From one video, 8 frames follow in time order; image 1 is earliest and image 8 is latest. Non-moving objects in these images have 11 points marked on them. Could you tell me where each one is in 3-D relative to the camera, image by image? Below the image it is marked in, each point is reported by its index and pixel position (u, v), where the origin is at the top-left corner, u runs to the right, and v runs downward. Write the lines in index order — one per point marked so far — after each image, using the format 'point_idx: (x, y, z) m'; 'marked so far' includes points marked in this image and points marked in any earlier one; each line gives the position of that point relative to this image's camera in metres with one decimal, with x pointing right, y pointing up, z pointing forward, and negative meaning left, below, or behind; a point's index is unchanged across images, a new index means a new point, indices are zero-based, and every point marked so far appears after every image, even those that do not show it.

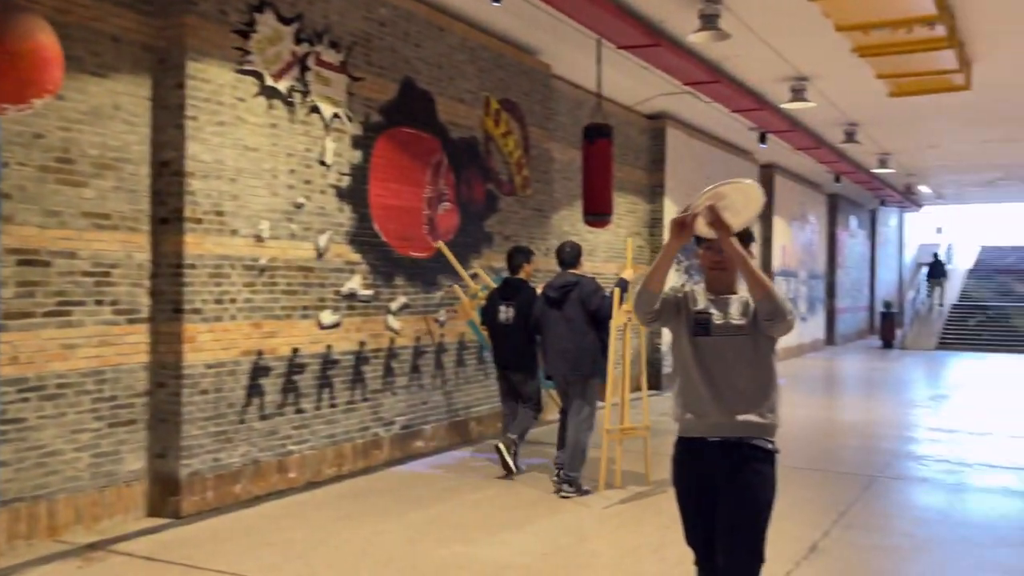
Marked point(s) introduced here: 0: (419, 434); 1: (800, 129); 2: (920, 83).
0: (-0.6, -0.9, +6.0) m
1: (+3.1, +1.7, +10.5) m
2: (+3.3, +1.7, +7.7) m
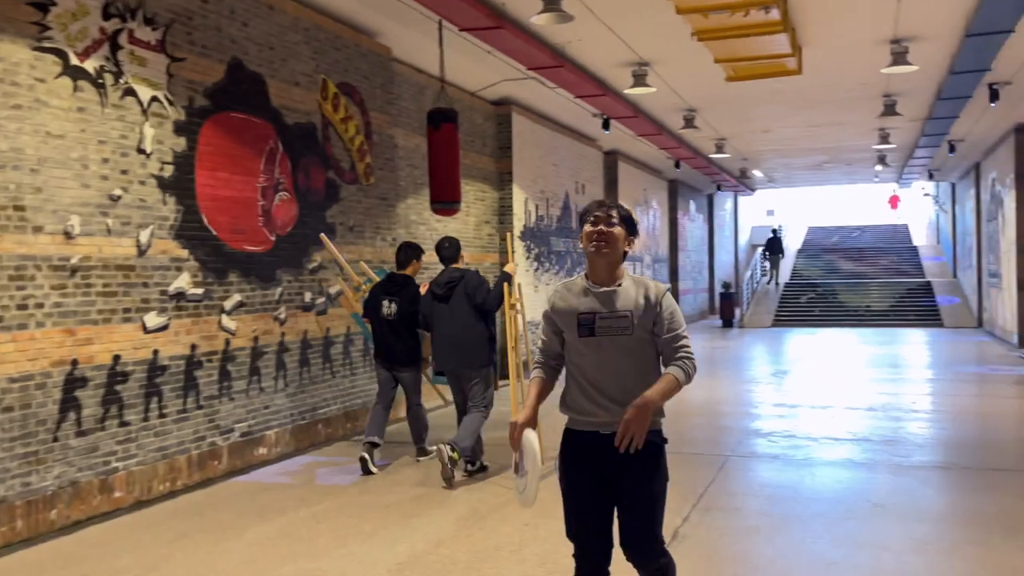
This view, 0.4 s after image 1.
0: (-1.5, -0.9, +5.6) m
1: (+1.4, +1.9, +10.6) m
2: (+2.0, +1.8, +7.9) m
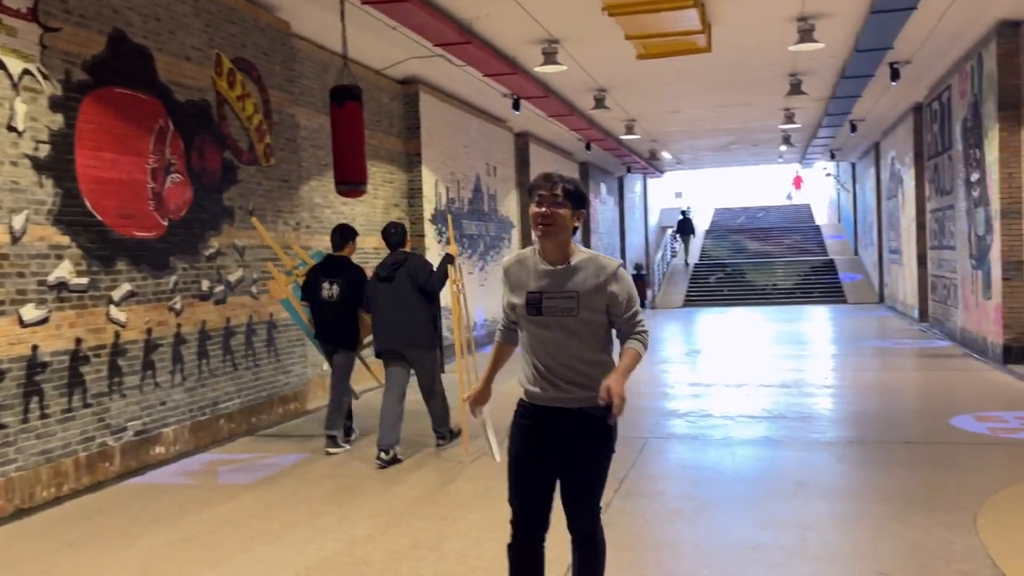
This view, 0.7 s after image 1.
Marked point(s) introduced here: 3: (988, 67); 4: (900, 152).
0: (-2.0, -0.8, +5.2) m
1: (+0.4, +2.1, +10.4) m
2: (+1.3, +2.0, +7.8) m
3: (+4.1, +1.9, +8.3) m
4: (+5.6, +2.0, +13.9) m
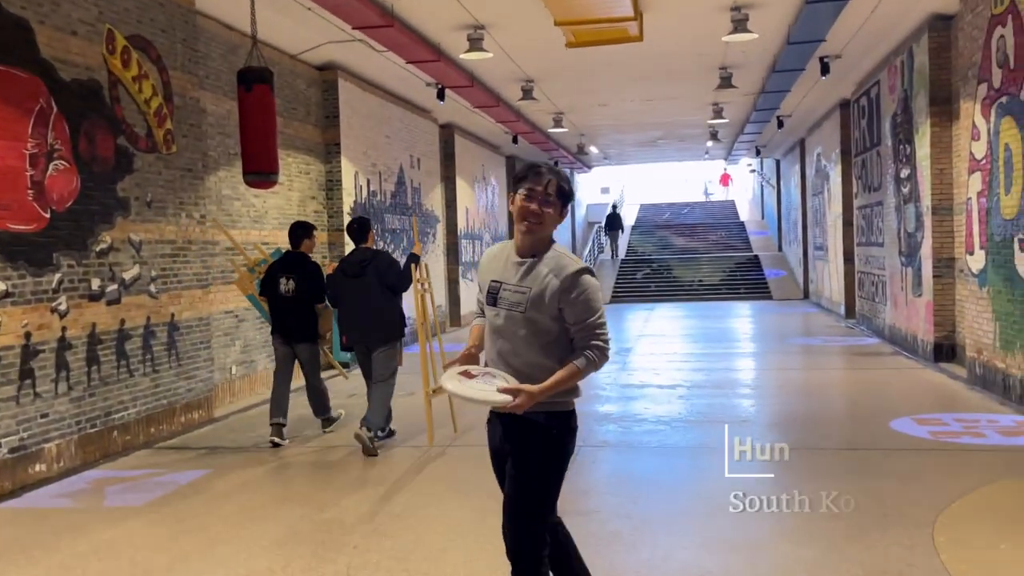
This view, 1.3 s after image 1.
0: (-2.3, -0.8, +4.7) m
1: (-0.4, +2.1, +10.1) m
2: (+0.7, +2.0, +7.5) m
3: (+3.5, +1.9, +8.2) m
4: (+4.6, +2.0, +13.9) m
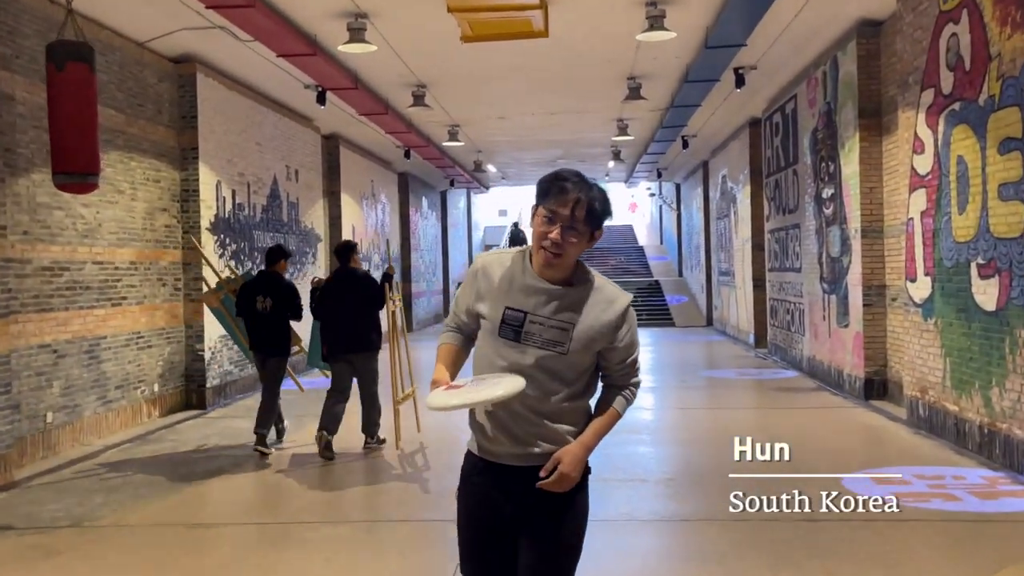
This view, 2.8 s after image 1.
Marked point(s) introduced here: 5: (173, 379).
0: (-2.8, -0.9, +3.4) m
1: (-1.4, +1.9, +9.0) m
2: (-0.1, +1.8, +6.6) m
3: (+2.6, +1.7, +7.5) m
4: (+3.1, +1.7, +13.3) m
5: (-2.7, -0.7, +7.5) m
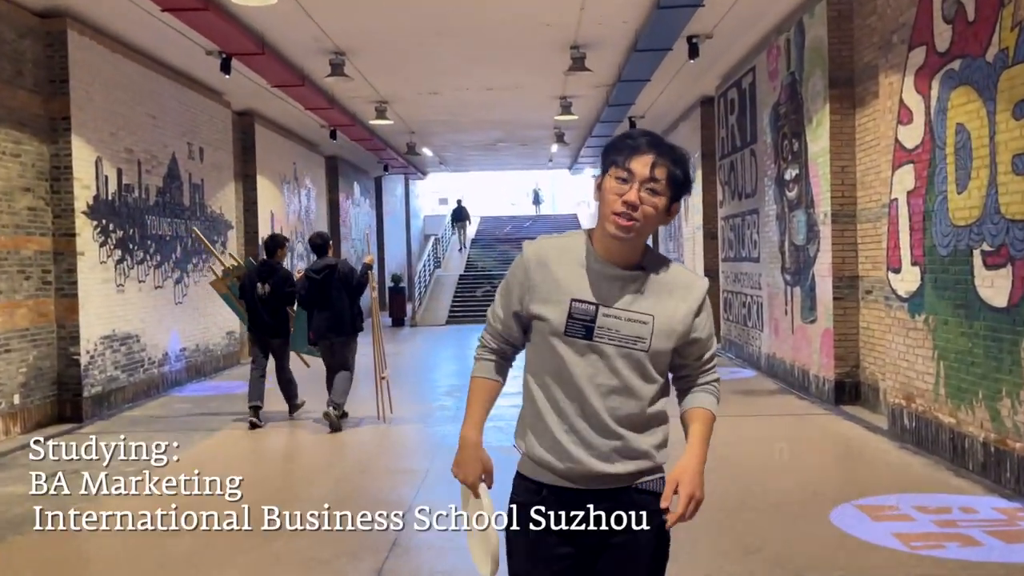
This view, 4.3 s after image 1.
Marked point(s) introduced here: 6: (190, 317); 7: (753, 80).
0: (-3.1, -0.9, +2.3) m
1: (-2.0, +1.9, +7.9) m
2: (-0.6, +1.9, +5.6) m
3: (+2.1, +1.8, +6.7) m
4: (+2.2, +1.8, +12.5) m
5: (-3.2, -0.7, +6.4) m
6: (-3.0, -0.3, +8.8) m
7: (+2.1, +1.8, +8.5) m
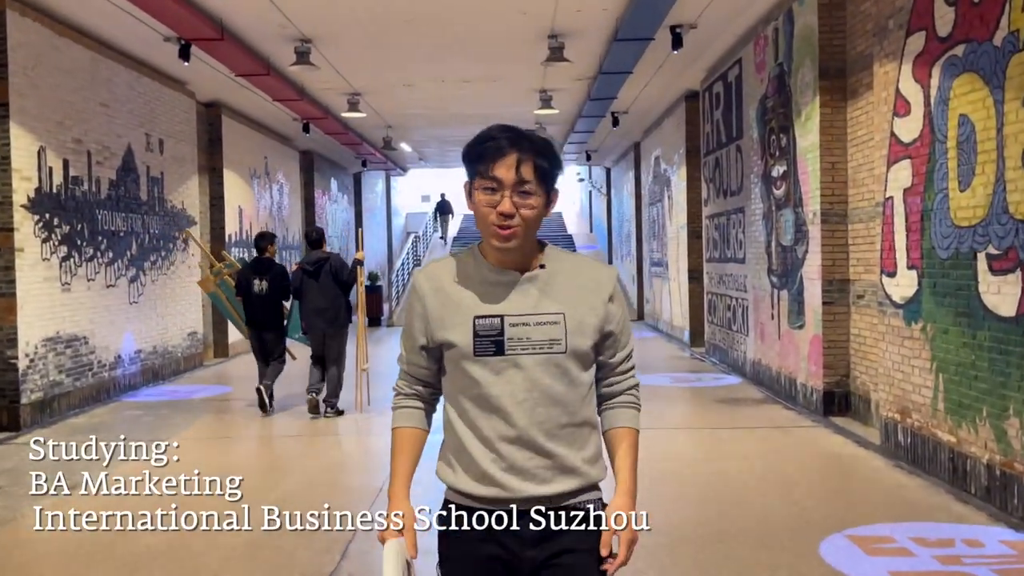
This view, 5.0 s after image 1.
0: (-3.2, -0.9, +1.8) m
1: (-2.2, +2.0, +7.5) m
2: (-0.7, +1.8, +5.2) m
3: (+1.9, +1.7, +6.3) m
4: (+2.0, +1.8, +12.2) m
5: (-3.4, -0.7, +6.0) m
6: (-3.2, -0.3, +8.4) m
7: (+1.9, +1.8, +8.1) m
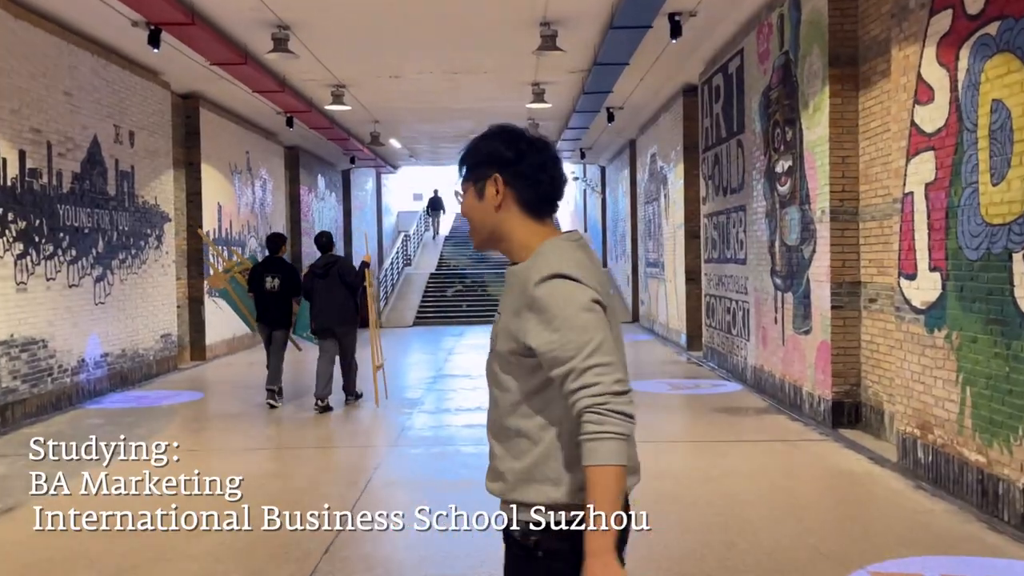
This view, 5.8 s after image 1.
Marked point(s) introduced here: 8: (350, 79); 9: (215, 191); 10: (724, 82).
0: (-3.3, -0.9, +1.4) m
1: (-2.3, +1.9, +7.0) m
2: (-0.8, +1.8, +4.7) m
3: (+1.8, +1.7, +5.9) m
4: (+1.8, +1.7, +11.8) m
5: (-3.4, -0.7, +5.5) m
6: (-3.3, -0.3, +7.9) m
7: (+1.8, +1.8, +7.7) m
8: (-1.6, +2.1, +9.6) m
9: (-3.3, +1.1, +10.6) m
10: (+1.8, +1.8, +8.3) m
